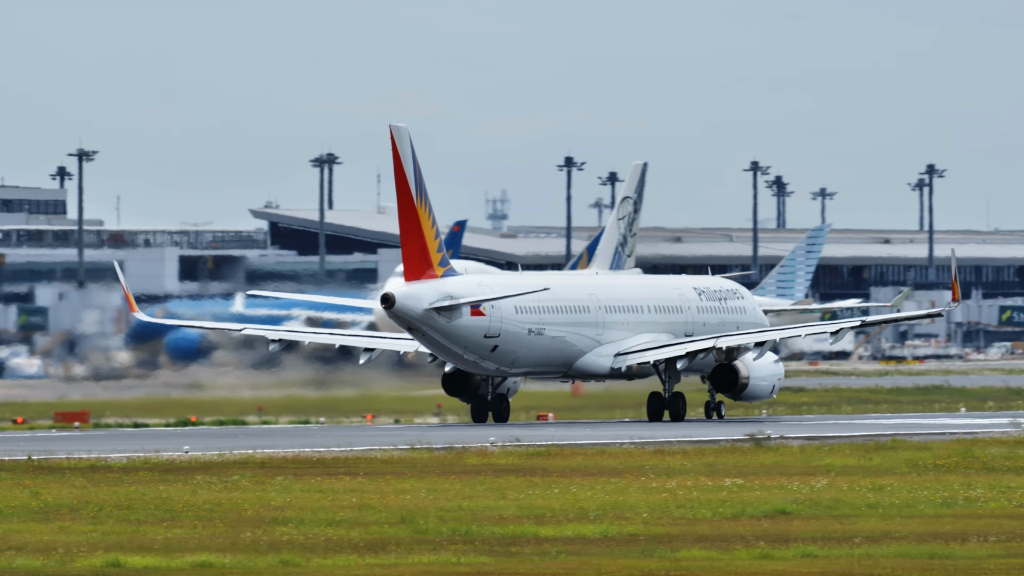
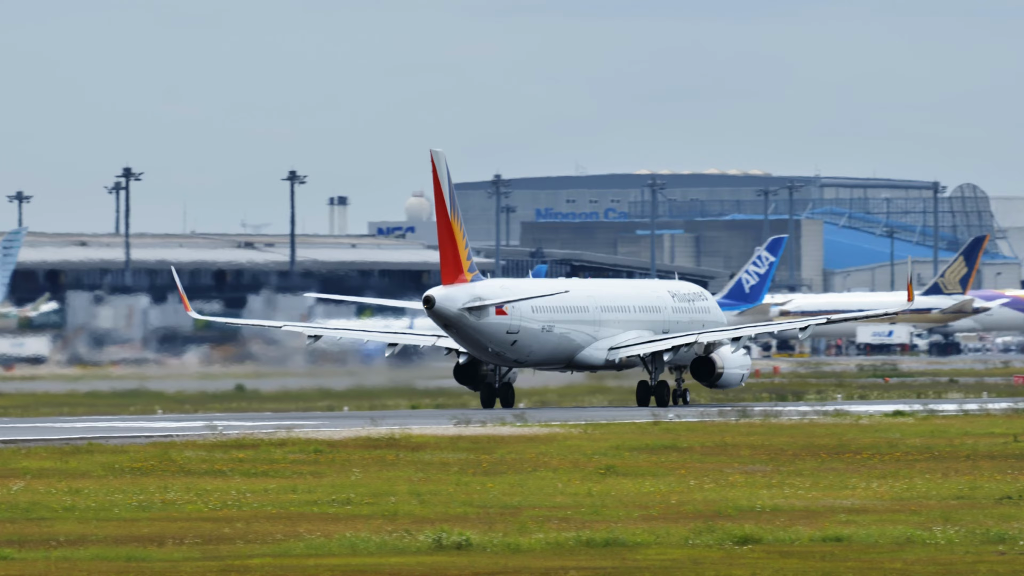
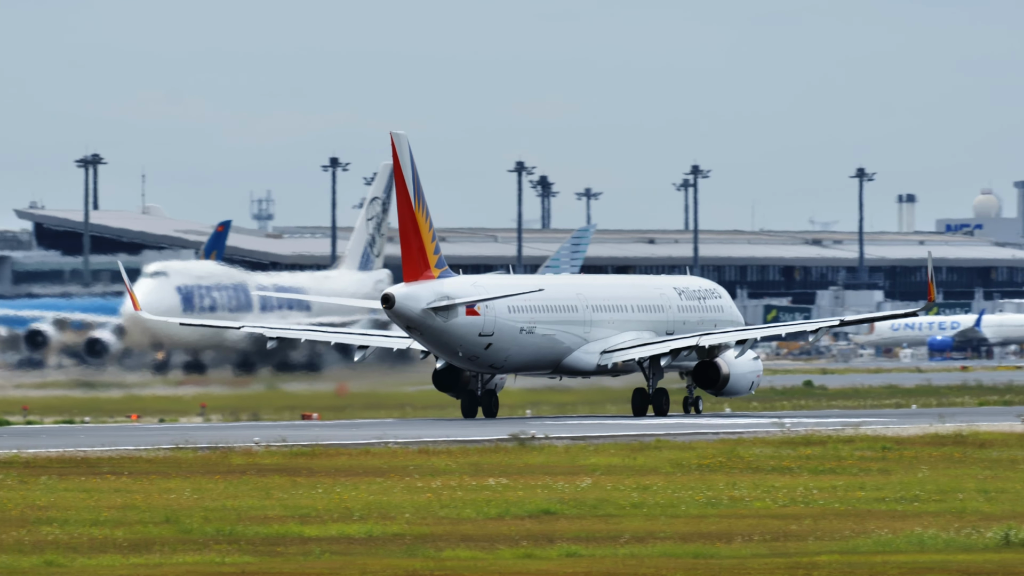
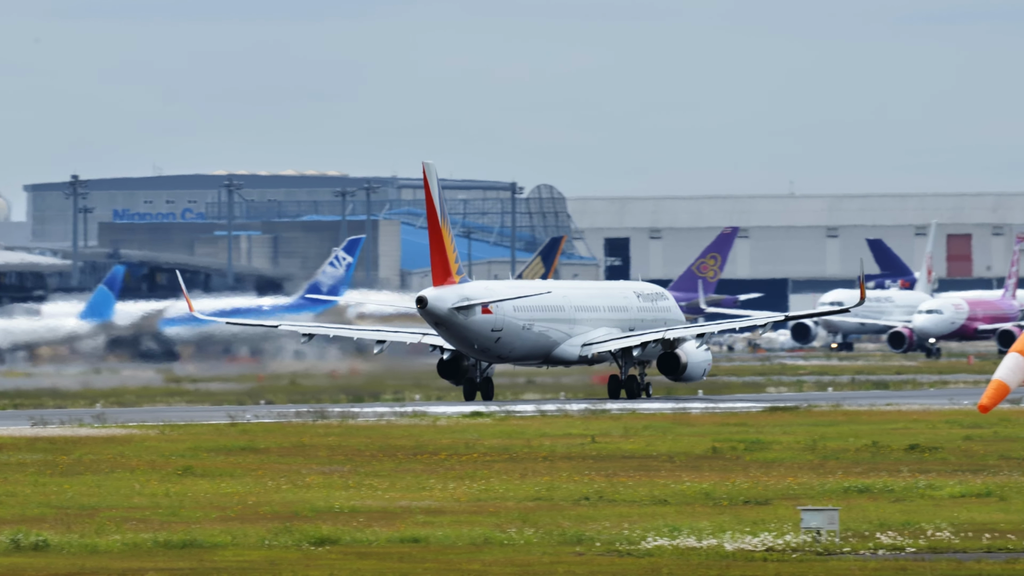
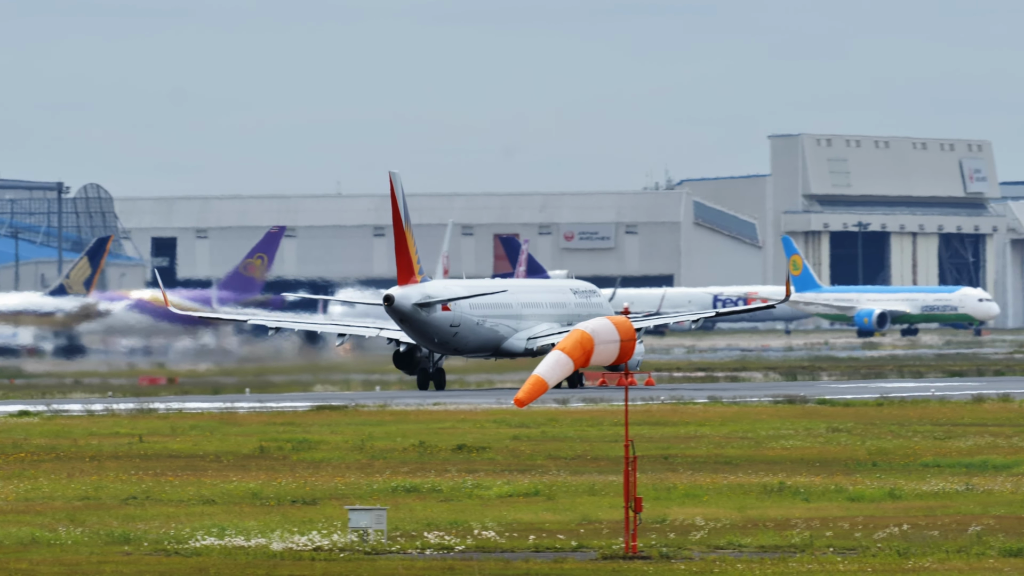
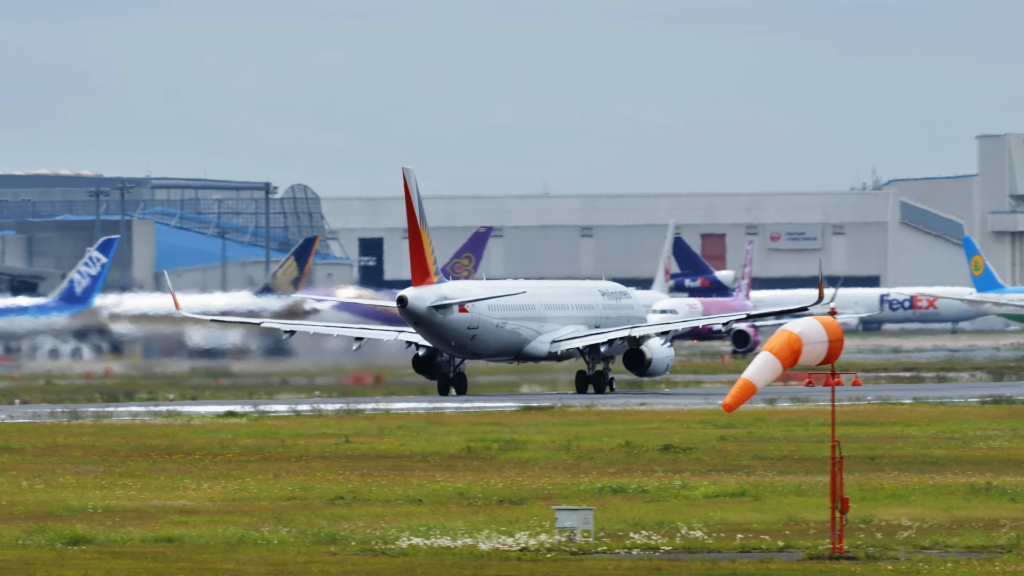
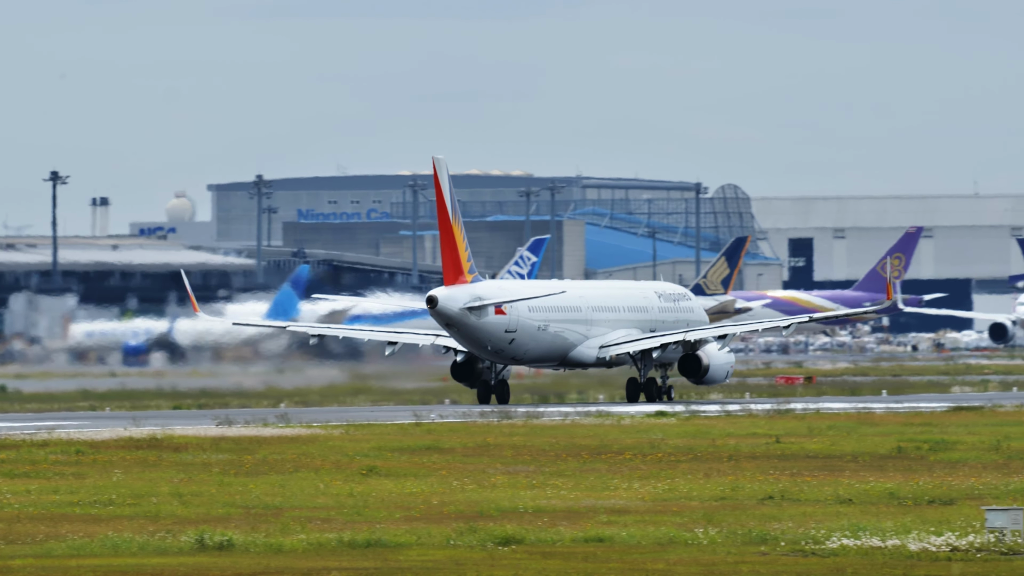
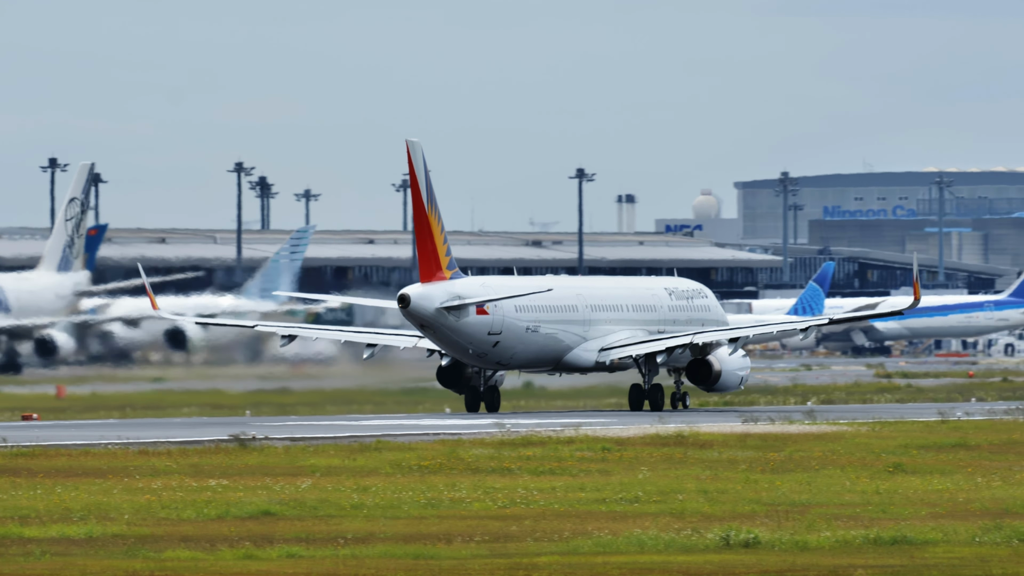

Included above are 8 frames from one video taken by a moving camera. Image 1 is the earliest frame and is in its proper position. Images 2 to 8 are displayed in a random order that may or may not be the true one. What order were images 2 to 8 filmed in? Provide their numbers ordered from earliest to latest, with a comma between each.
3, 8, 2, 7, 4, 6, 5
